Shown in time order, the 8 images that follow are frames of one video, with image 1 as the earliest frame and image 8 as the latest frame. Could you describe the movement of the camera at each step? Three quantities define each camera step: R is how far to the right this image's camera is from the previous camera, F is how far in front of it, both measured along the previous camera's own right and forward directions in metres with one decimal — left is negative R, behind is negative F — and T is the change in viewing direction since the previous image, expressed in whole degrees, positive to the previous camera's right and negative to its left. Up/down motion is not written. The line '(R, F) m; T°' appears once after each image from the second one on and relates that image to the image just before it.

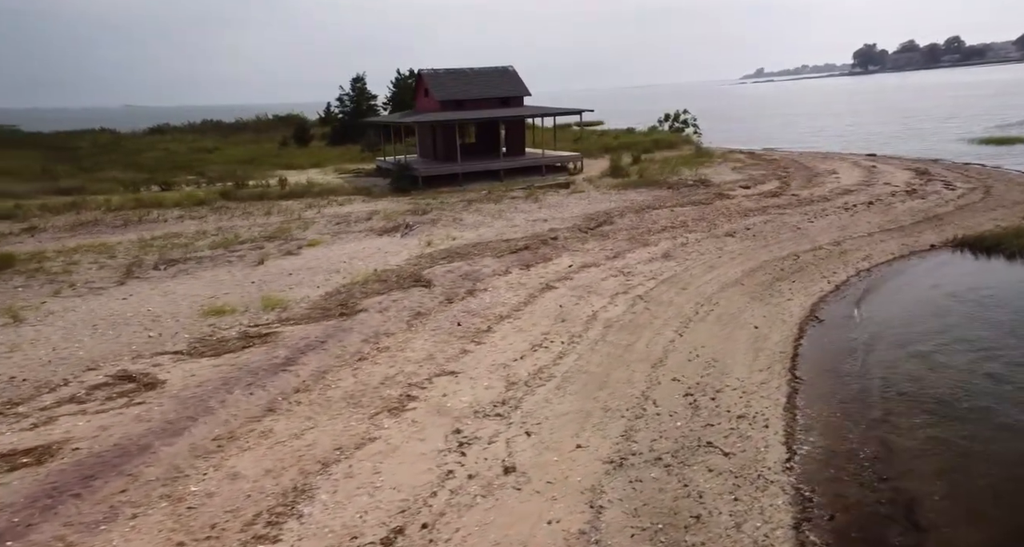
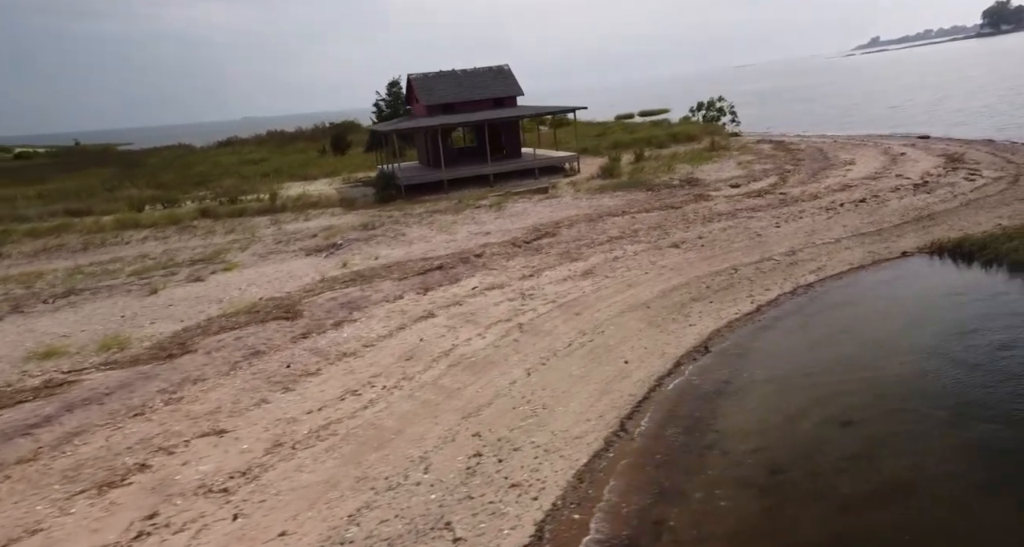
(+3.0, +1.0) m; -5°
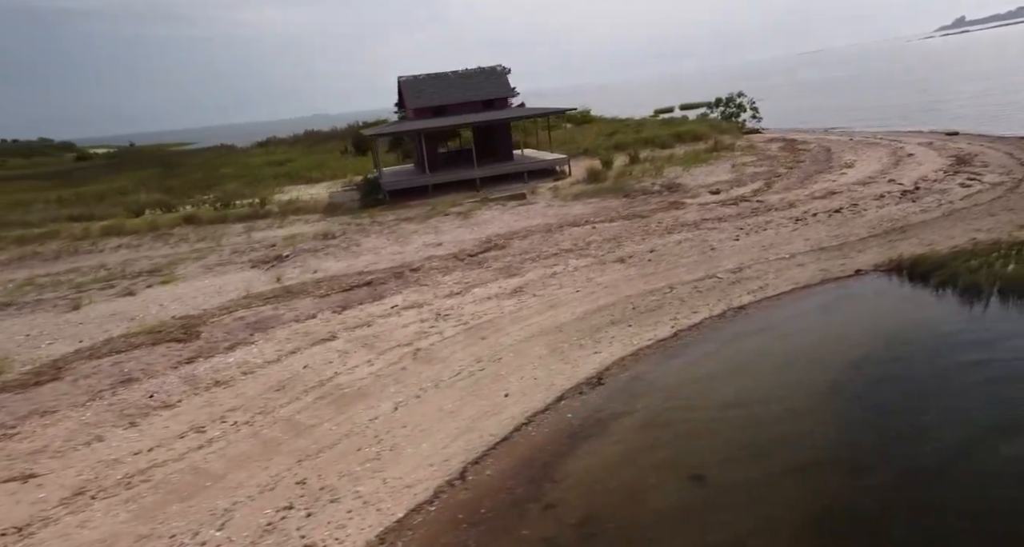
(+2.1, +0.6) m; -3°
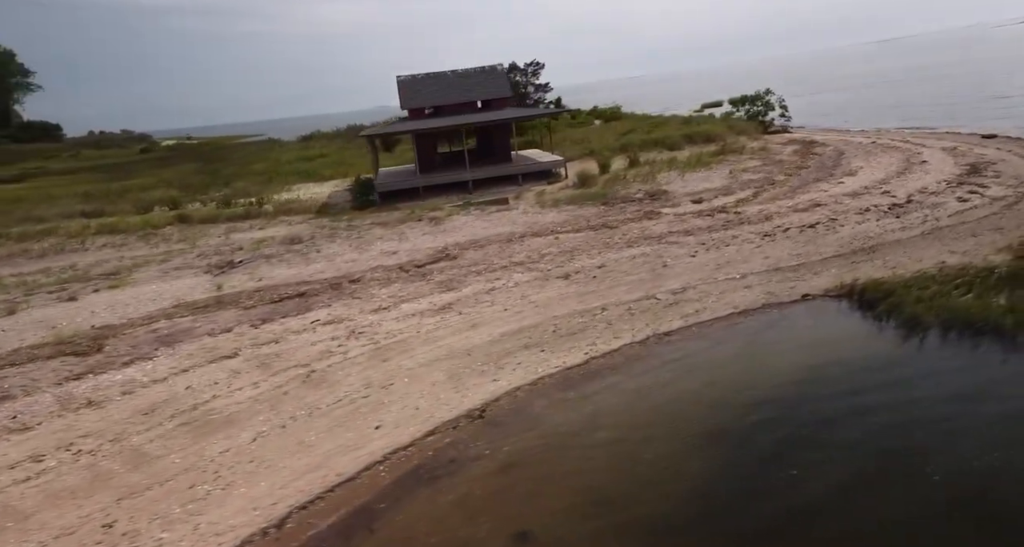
(+2.0, +0.6) m; -3°
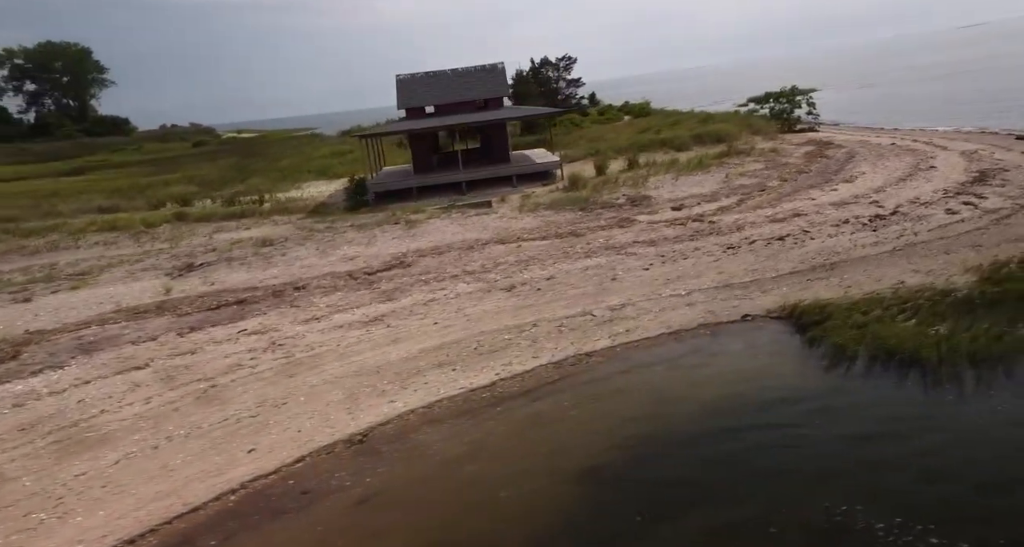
(+1.8, +0.5) m; -3°
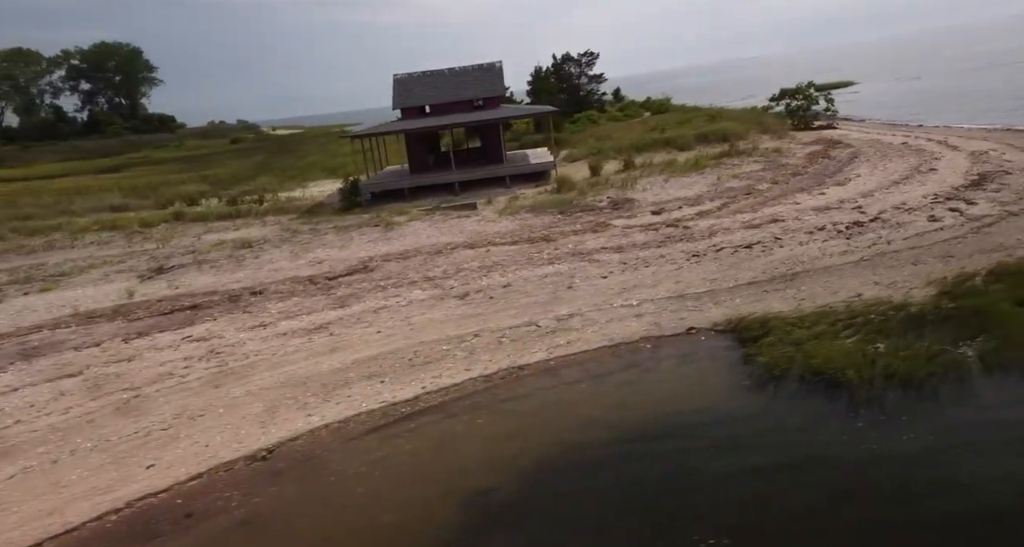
(+1.4, +0.3) m; -2°
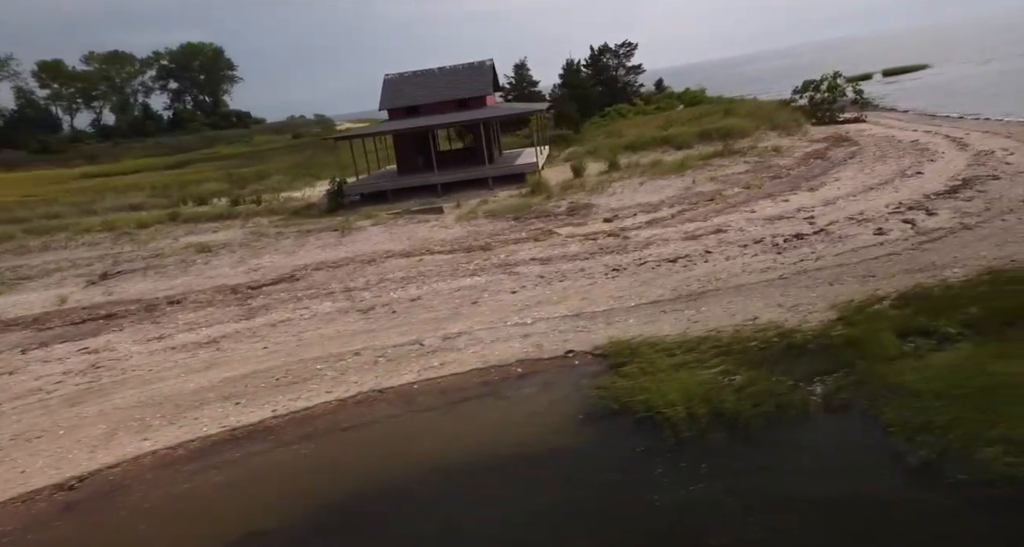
(+2.6, +0.5) m; -4°
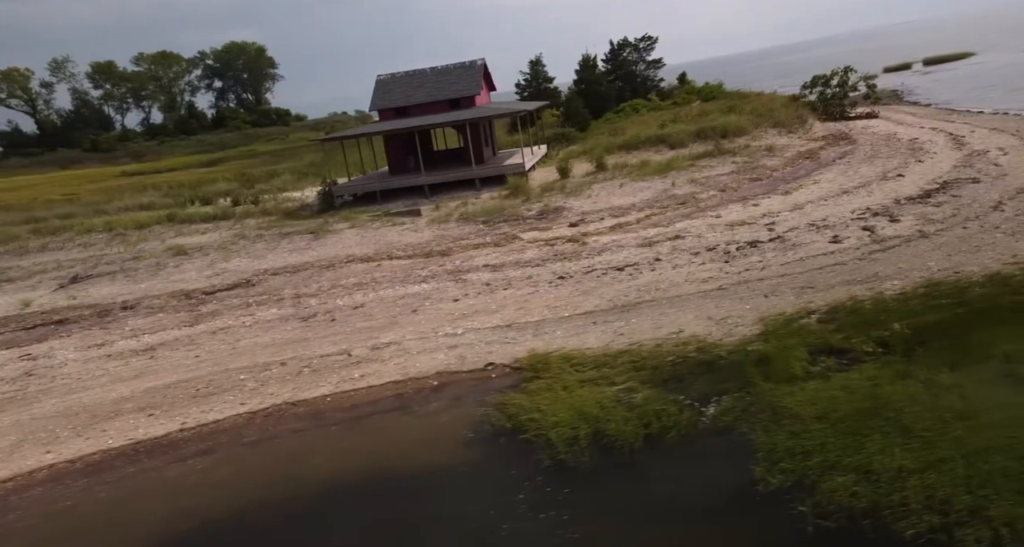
(+1.6, +0.2) m; -2°
